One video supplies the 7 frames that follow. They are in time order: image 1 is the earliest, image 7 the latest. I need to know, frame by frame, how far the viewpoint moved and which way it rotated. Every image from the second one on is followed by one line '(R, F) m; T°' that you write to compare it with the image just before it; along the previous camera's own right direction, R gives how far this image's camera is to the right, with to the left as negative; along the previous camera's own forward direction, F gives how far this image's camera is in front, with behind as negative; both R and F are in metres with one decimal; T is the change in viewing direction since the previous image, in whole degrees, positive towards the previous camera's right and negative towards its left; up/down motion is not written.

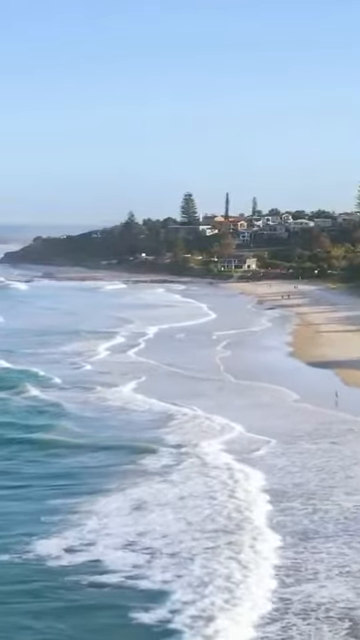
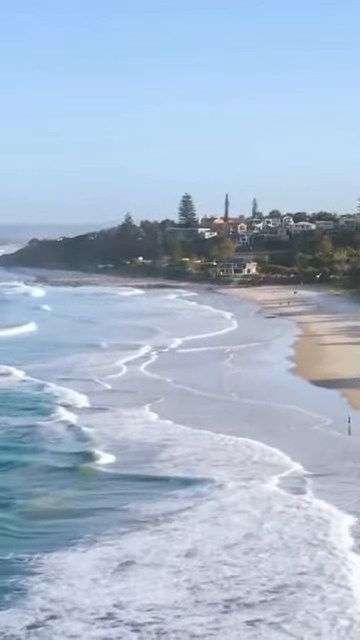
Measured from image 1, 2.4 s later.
(+0.1, +2.0) m; 0°
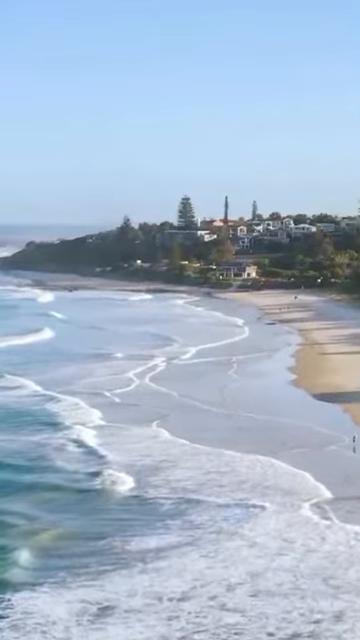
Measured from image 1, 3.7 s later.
(+0.1, +1.0) m; 0°
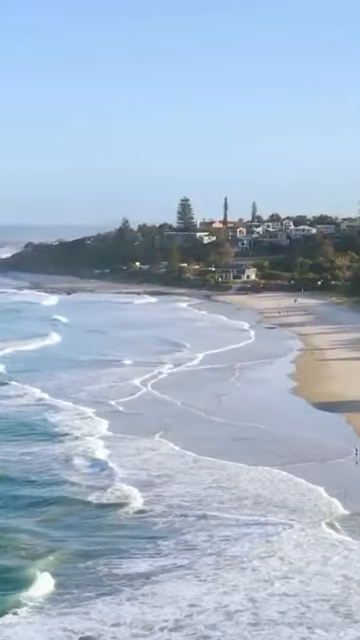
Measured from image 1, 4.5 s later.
(+0.1, +0.5) m; 0°
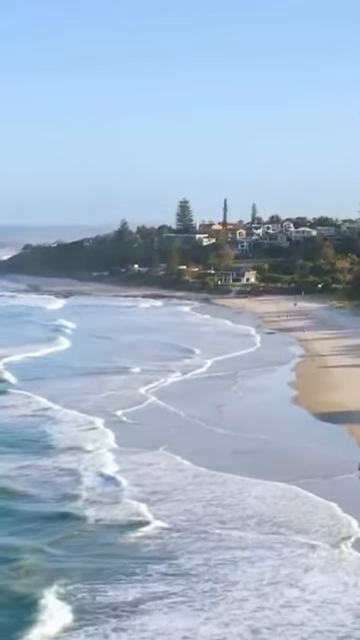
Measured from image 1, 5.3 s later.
(0.0, +0.6) m; 0°
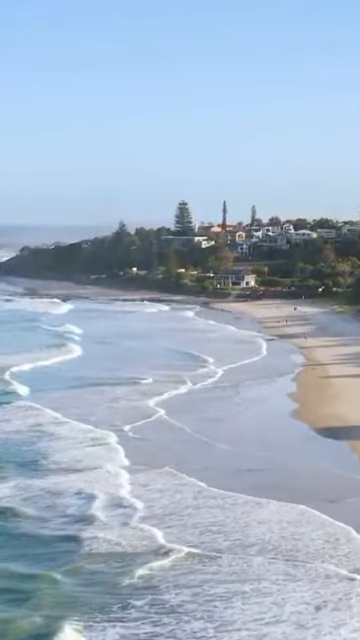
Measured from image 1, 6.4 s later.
(+0.1, +0.9) m; 0°
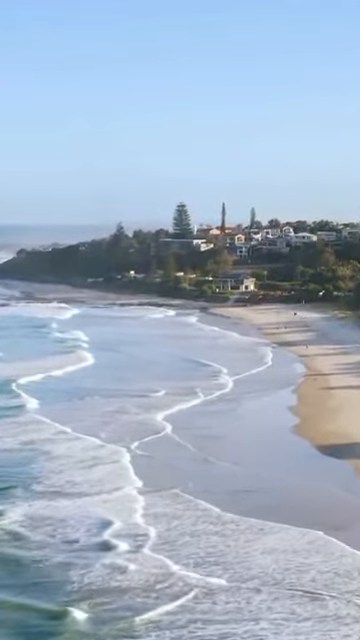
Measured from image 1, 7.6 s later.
(+0.1, +1.0) m; 0°
